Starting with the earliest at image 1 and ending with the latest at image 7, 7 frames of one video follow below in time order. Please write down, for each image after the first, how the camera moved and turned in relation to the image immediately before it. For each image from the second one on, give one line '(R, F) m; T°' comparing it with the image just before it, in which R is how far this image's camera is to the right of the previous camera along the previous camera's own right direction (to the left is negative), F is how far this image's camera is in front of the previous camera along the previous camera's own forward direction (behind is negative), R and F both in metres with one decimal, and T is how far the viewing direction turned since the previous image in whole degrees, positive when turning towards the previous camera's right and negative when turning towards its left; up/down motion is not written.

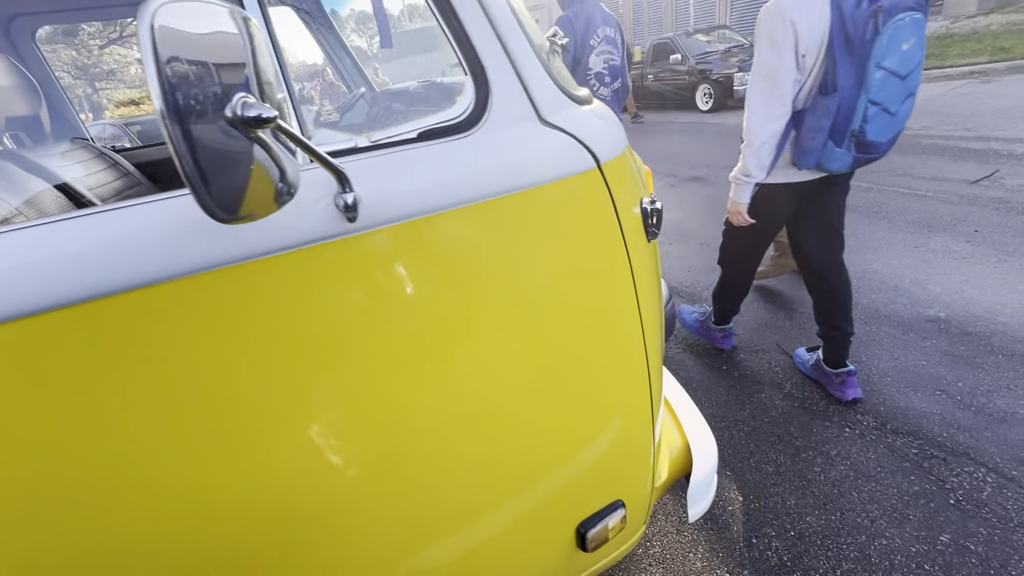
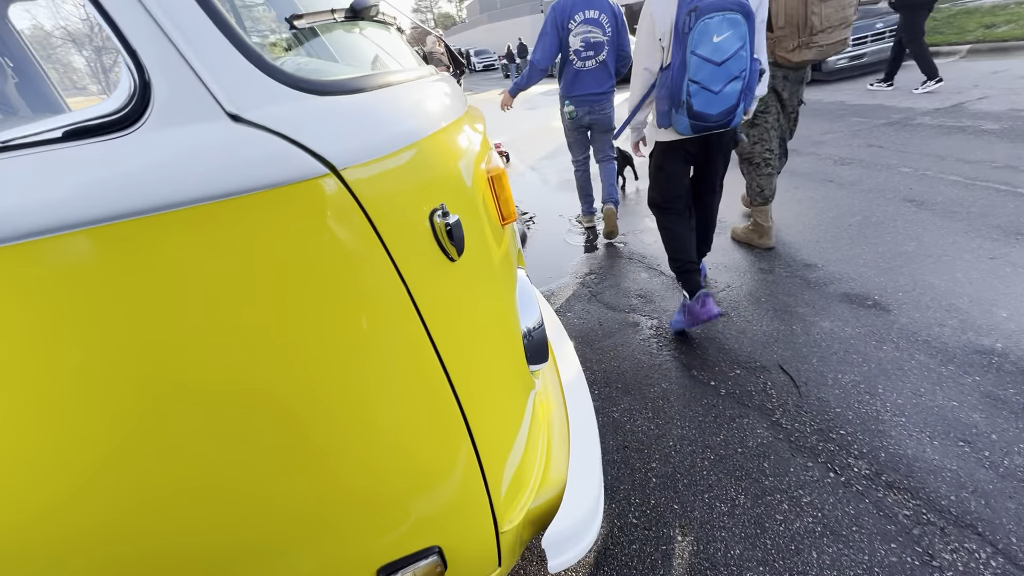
(+0.6, +0.2) m; -8°
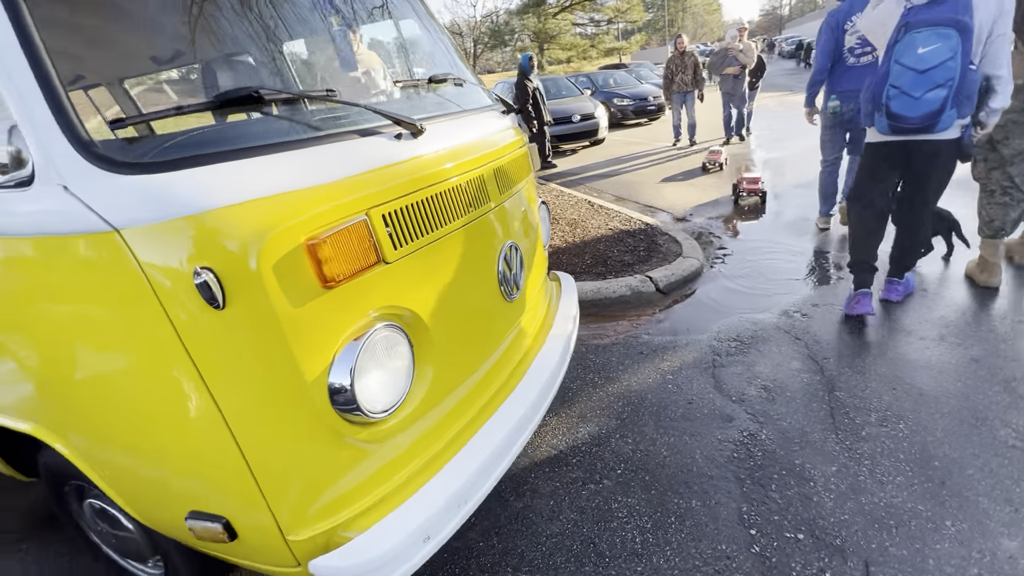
(+1.1, +0.3) m; -31°
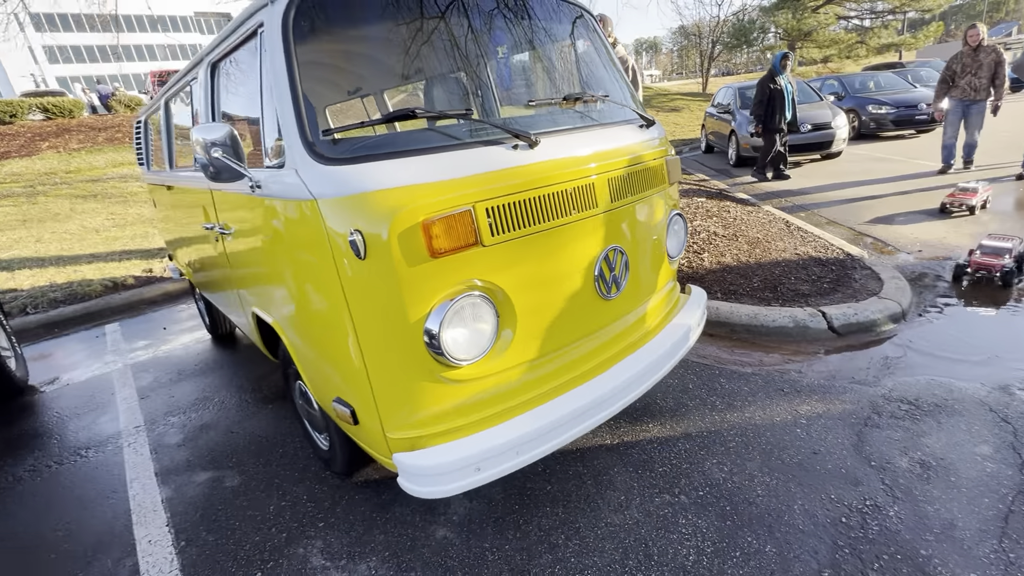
(+0.5, -0.2) m; -23°
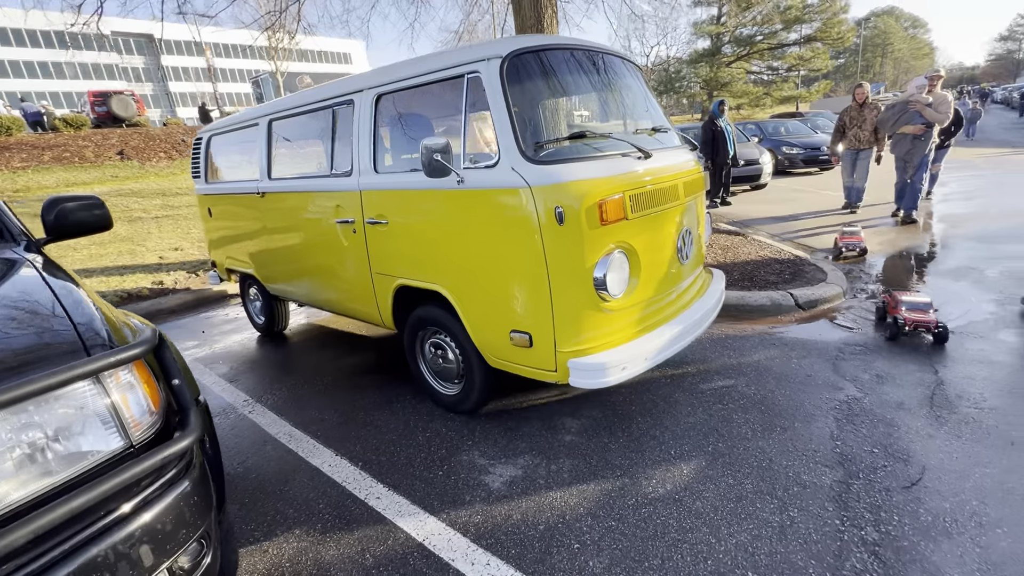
(-1.2, -0.8) m; +8°
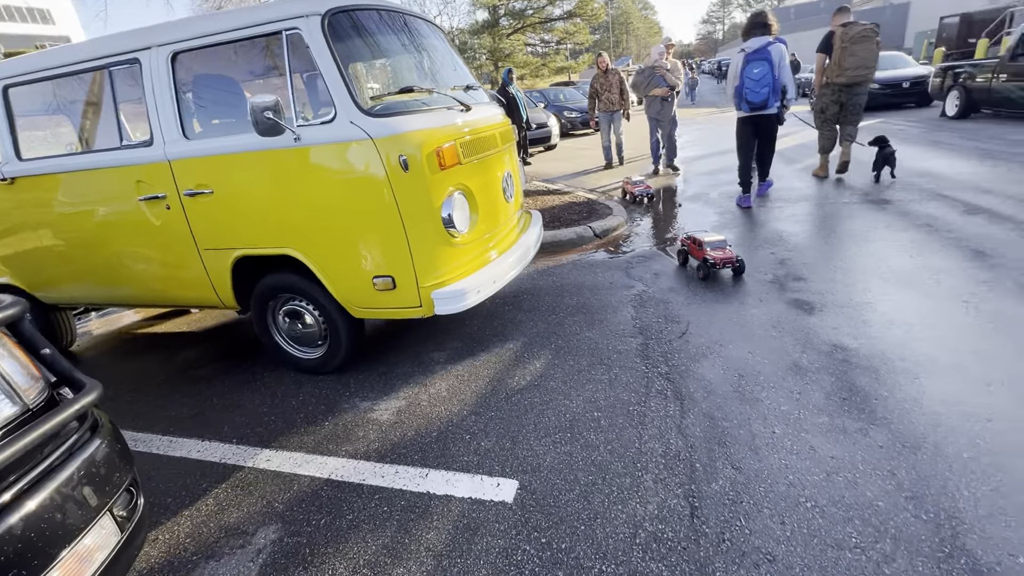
(-0.3, -0.3) m; +21°
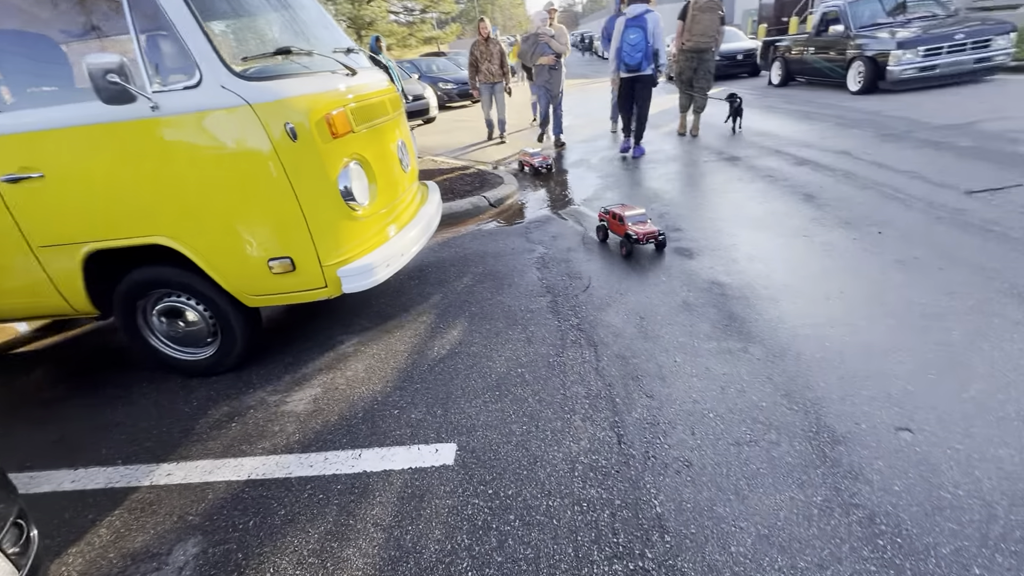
(-0.2, 0.0) m; +13°
